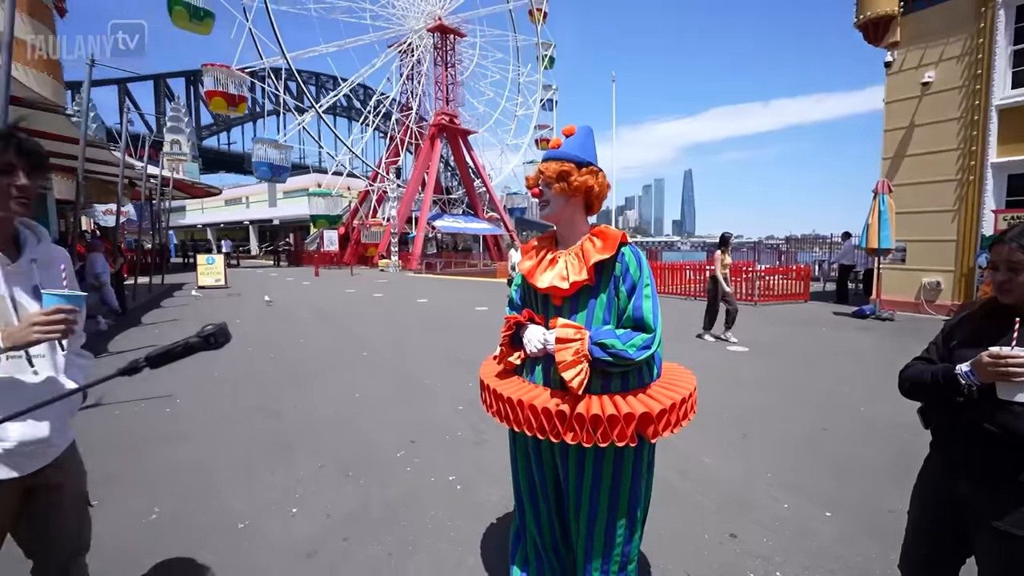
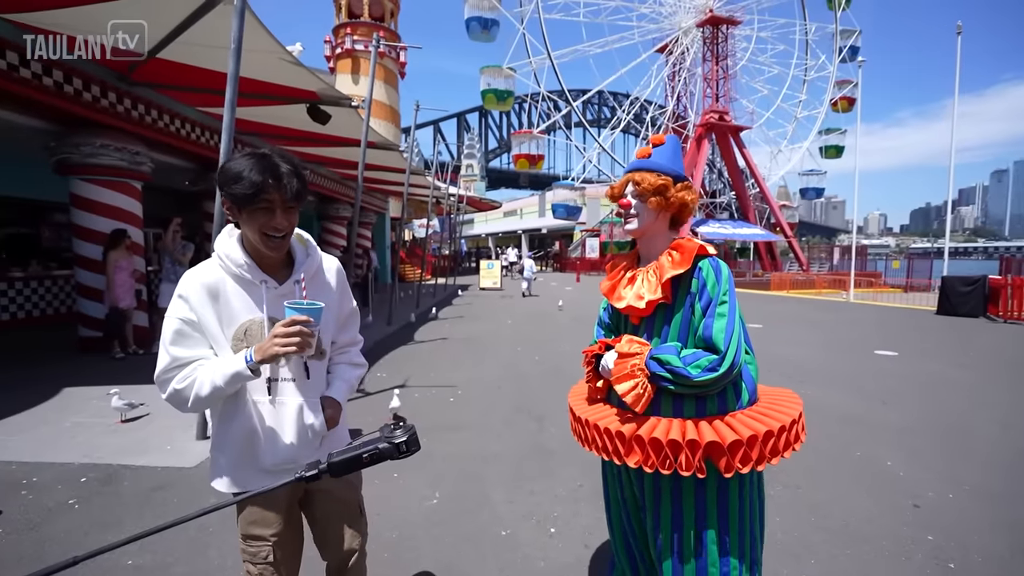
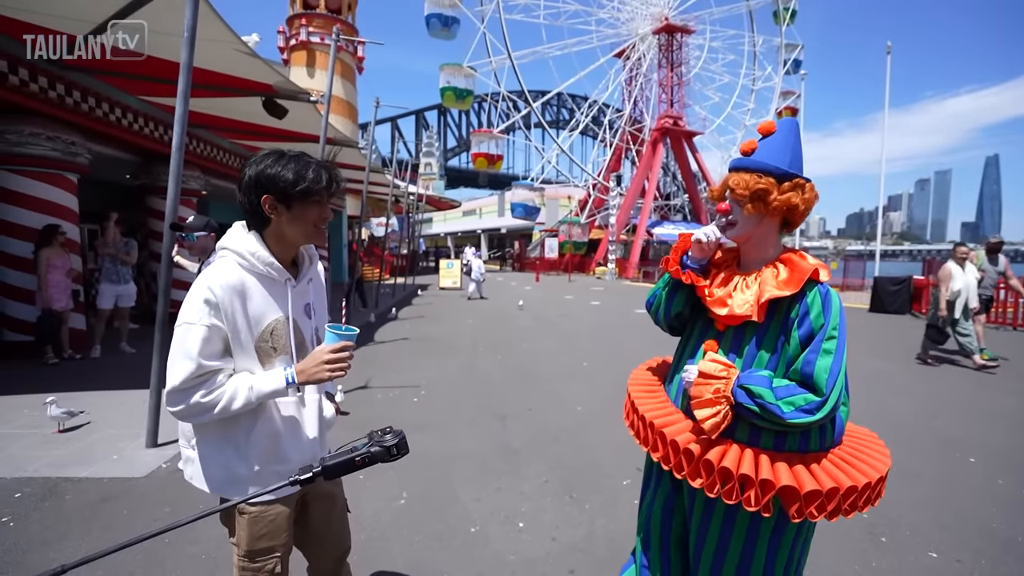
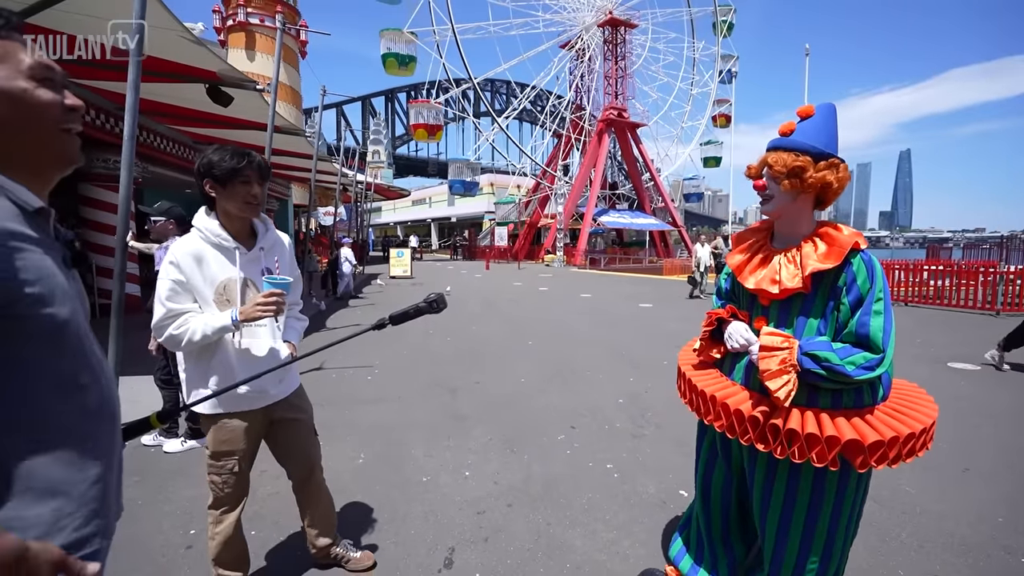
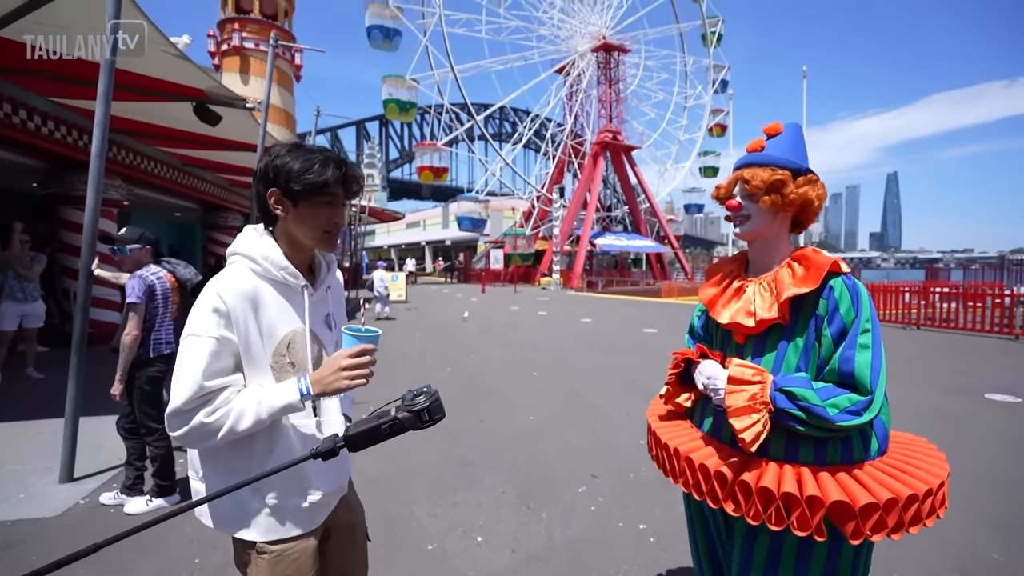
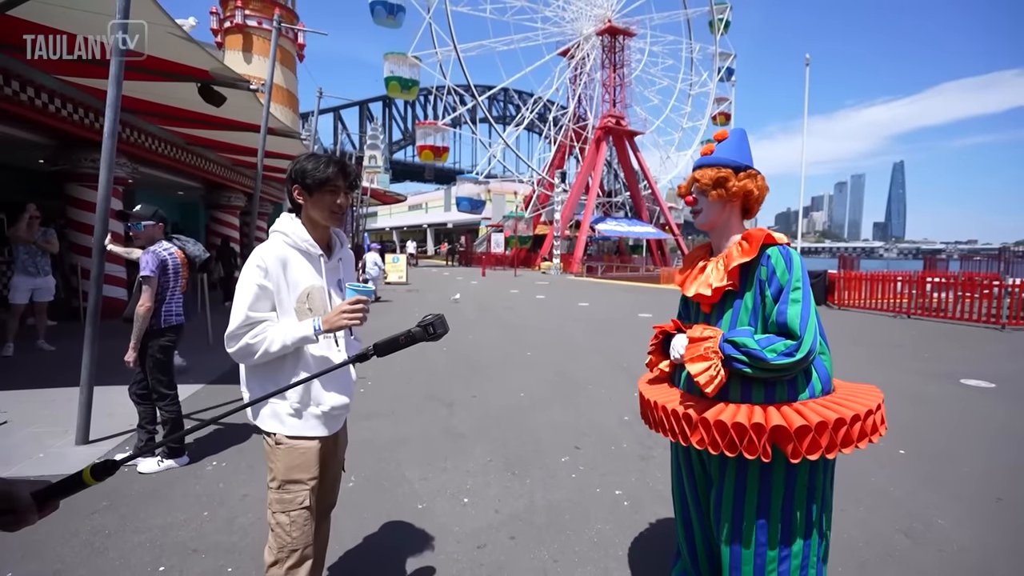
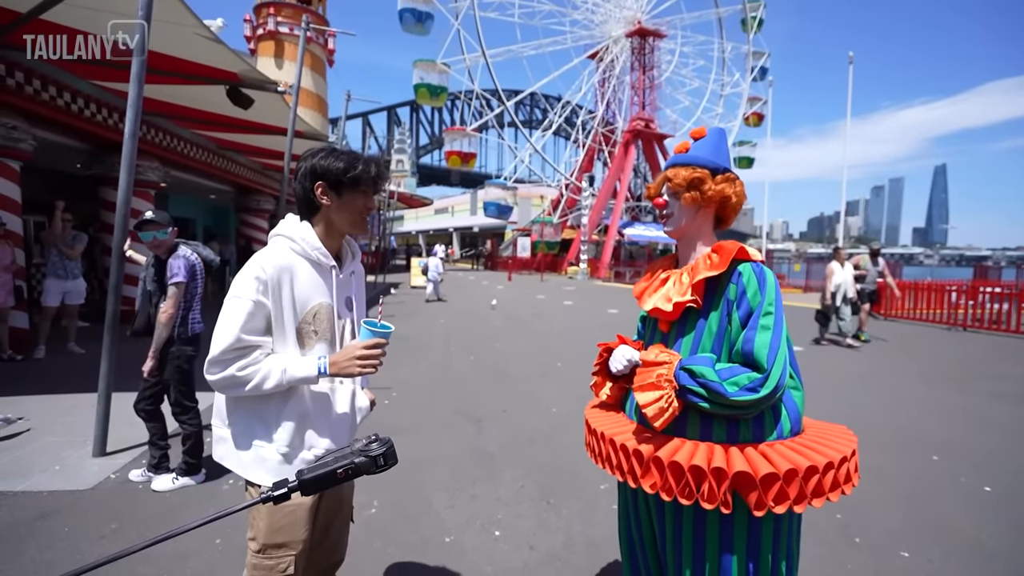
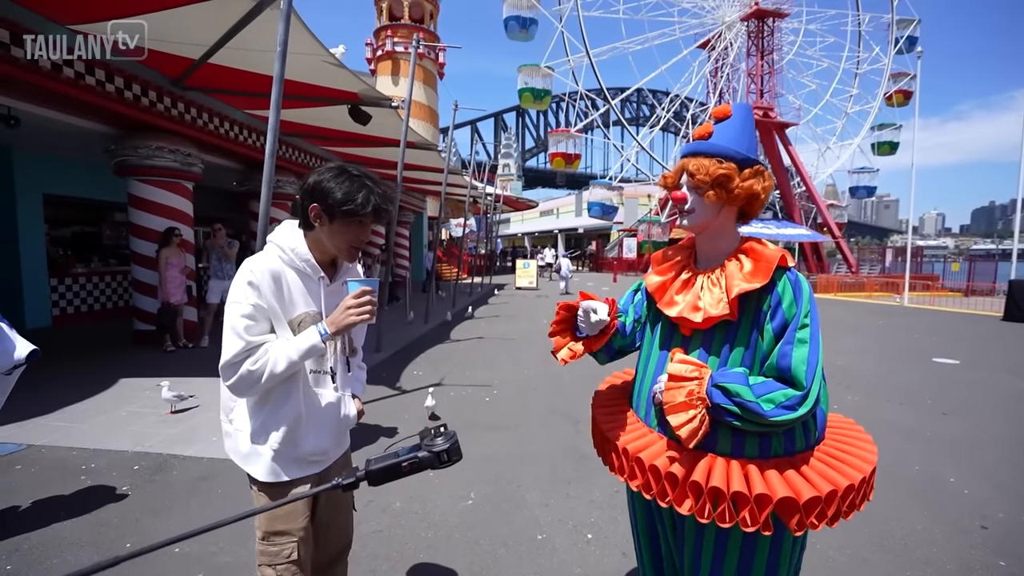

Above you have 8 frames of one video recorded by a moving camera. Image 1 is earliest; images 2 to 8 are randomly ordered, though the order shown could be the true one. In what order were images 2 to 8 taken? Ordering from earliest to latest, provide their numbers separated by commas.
4, 6, 5, 7, 3, 2, 8
